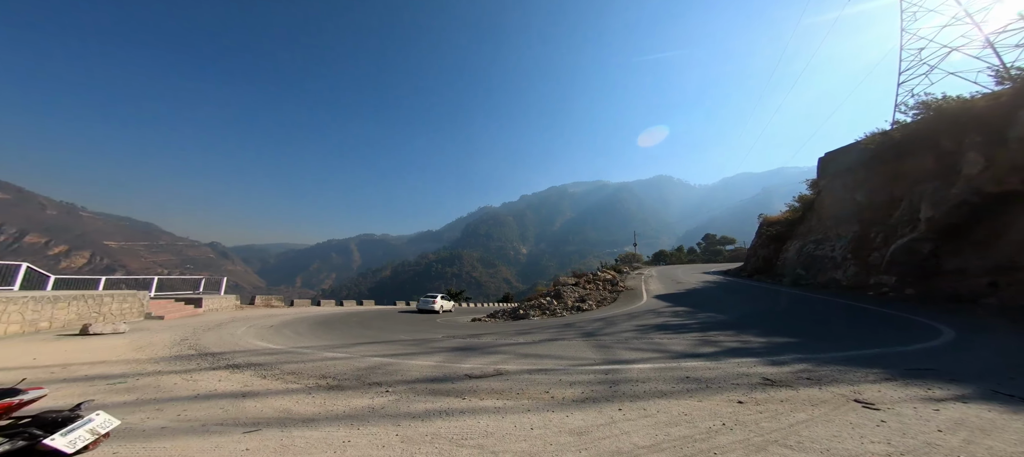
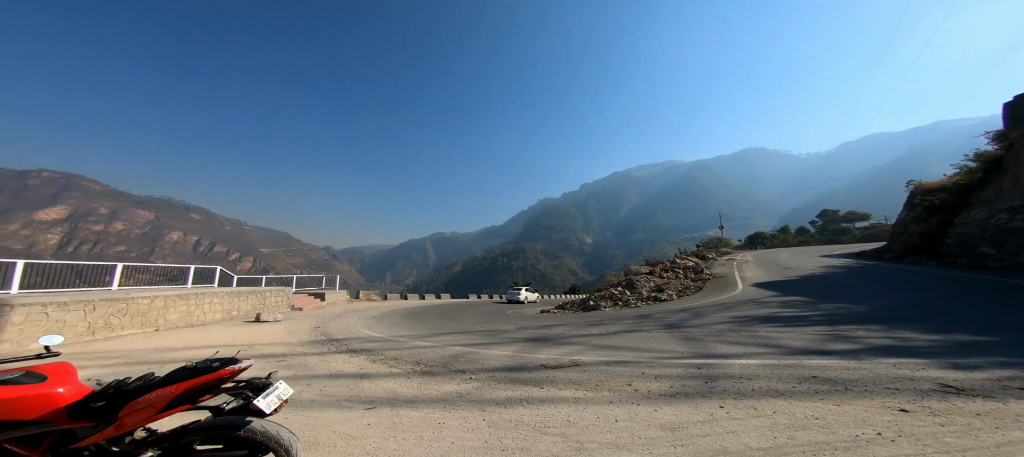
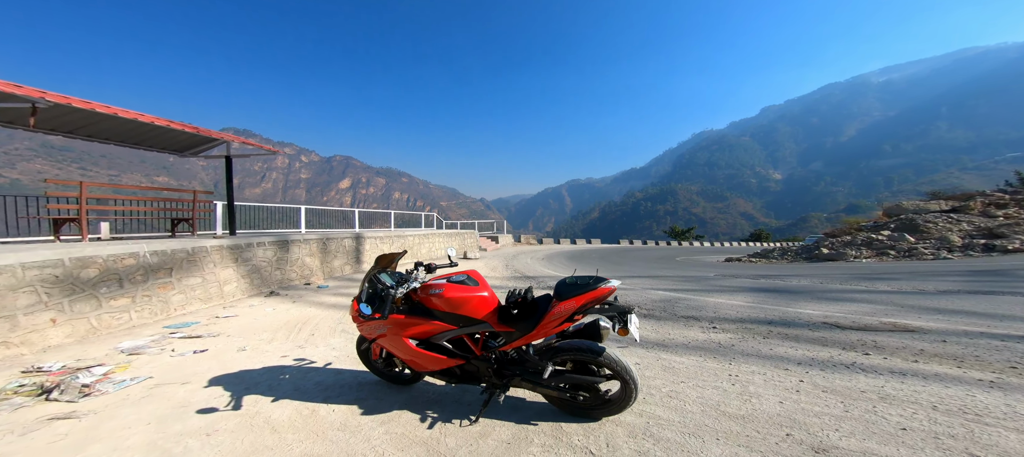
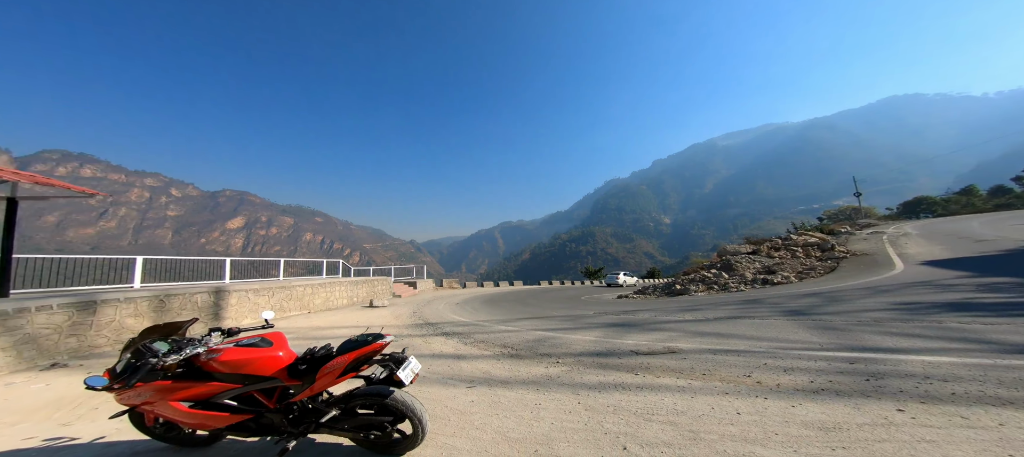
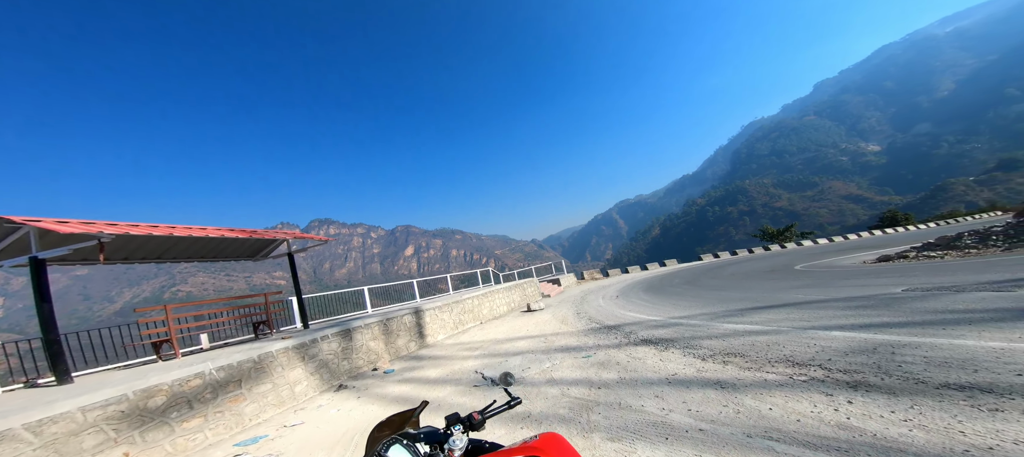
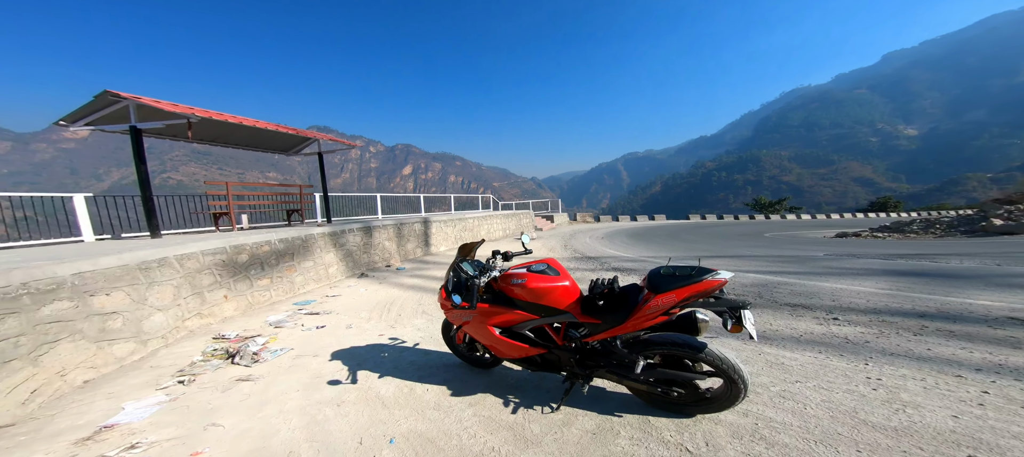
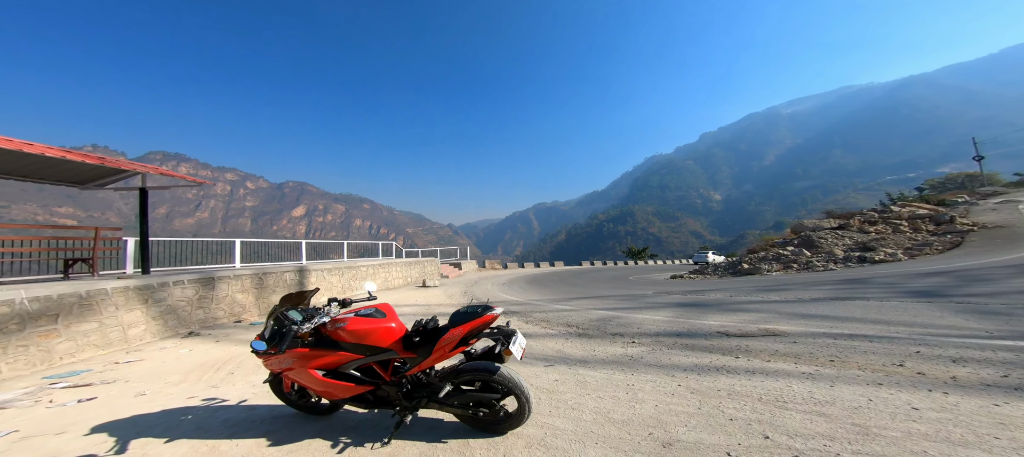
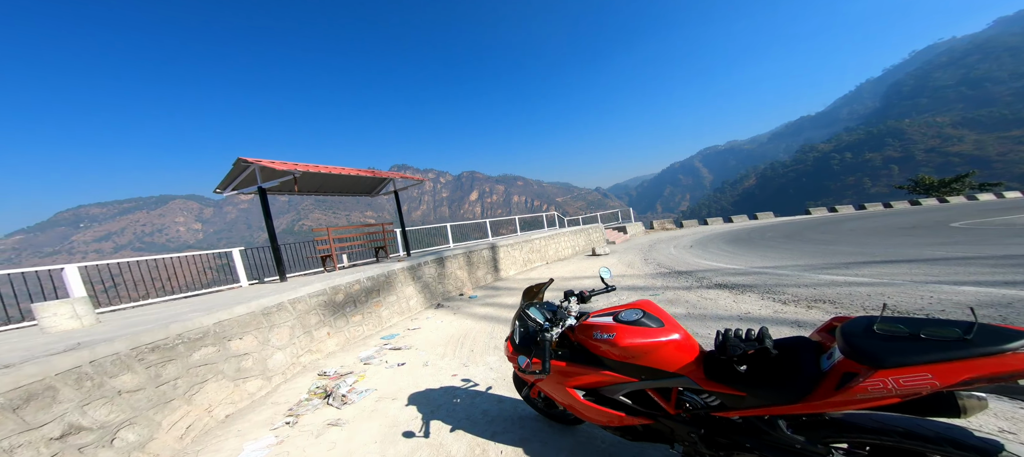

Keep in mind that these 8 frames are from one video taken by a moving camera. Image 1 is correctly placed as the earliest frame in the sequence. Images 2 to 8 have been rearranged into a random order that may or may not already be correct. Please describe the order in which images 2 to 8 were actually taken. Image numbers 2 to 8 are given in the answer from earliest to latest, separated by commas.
2, 4, 7, 3, 6, 8, 5
